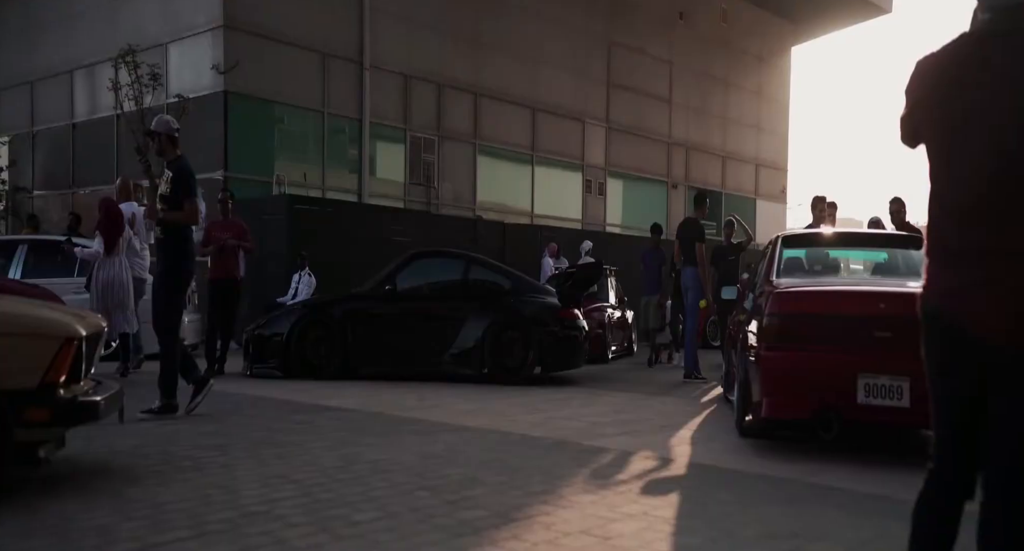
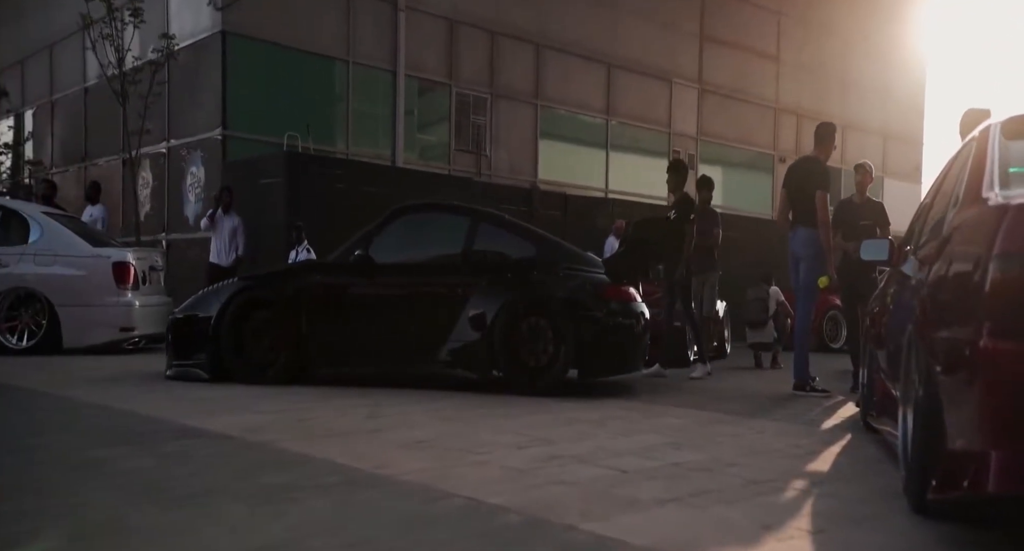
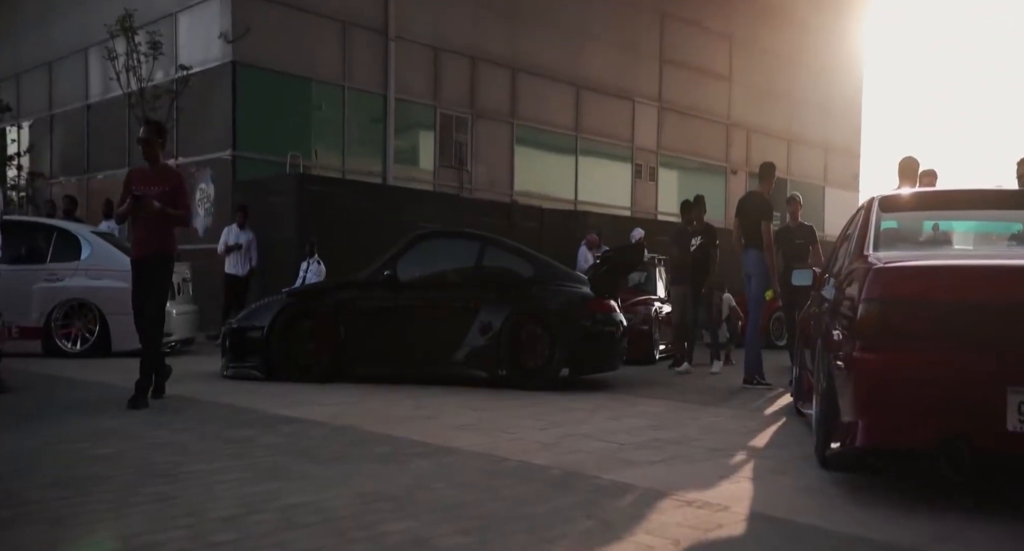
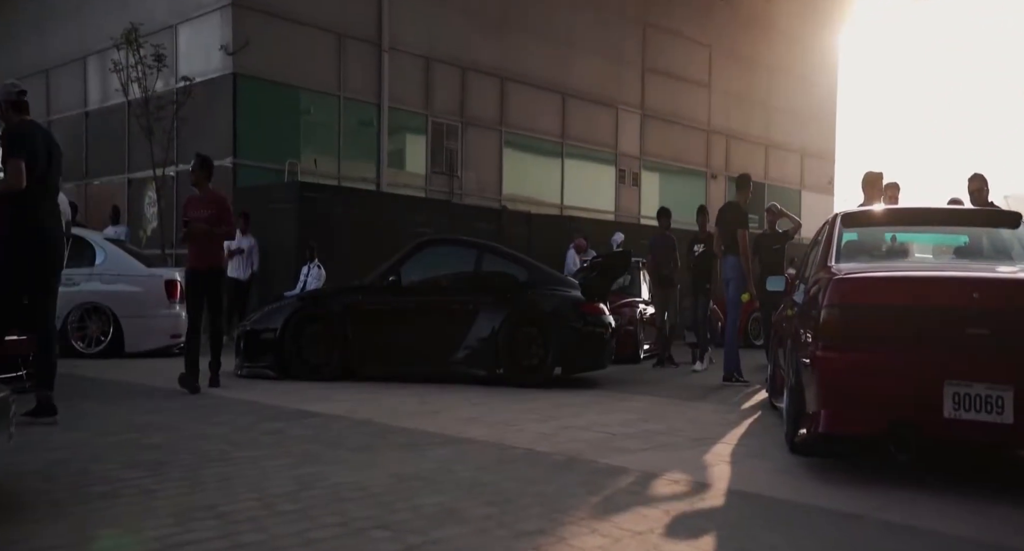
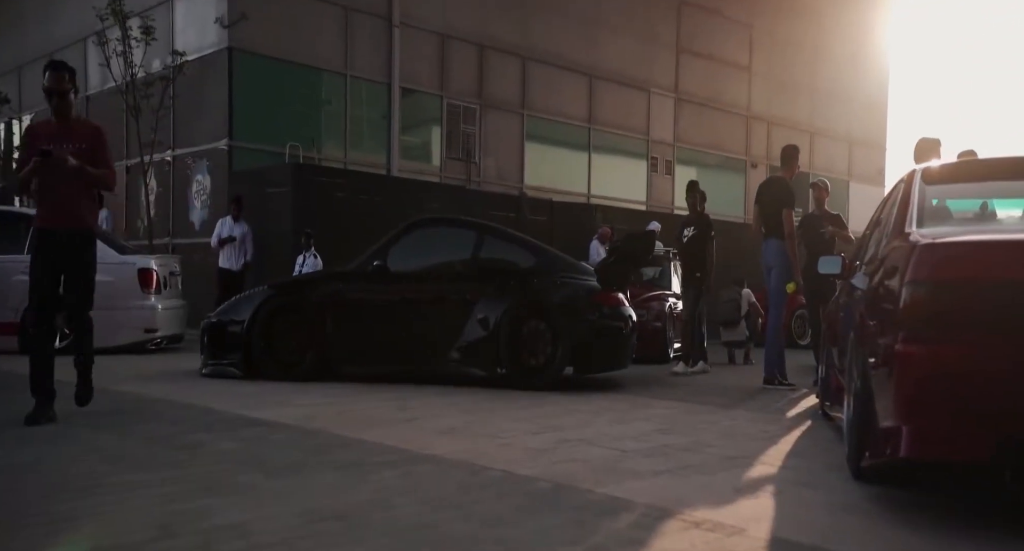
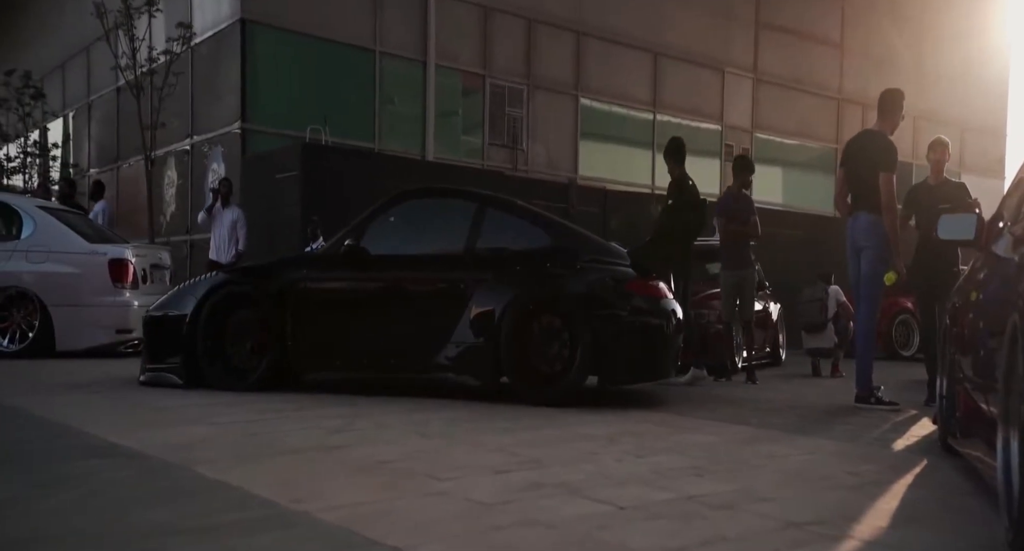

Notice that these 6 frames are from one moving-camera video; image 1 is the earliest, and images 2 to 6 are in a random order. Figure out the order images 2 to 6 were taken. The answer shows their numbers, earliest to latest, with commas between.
4, 3, 5, 2, 6
